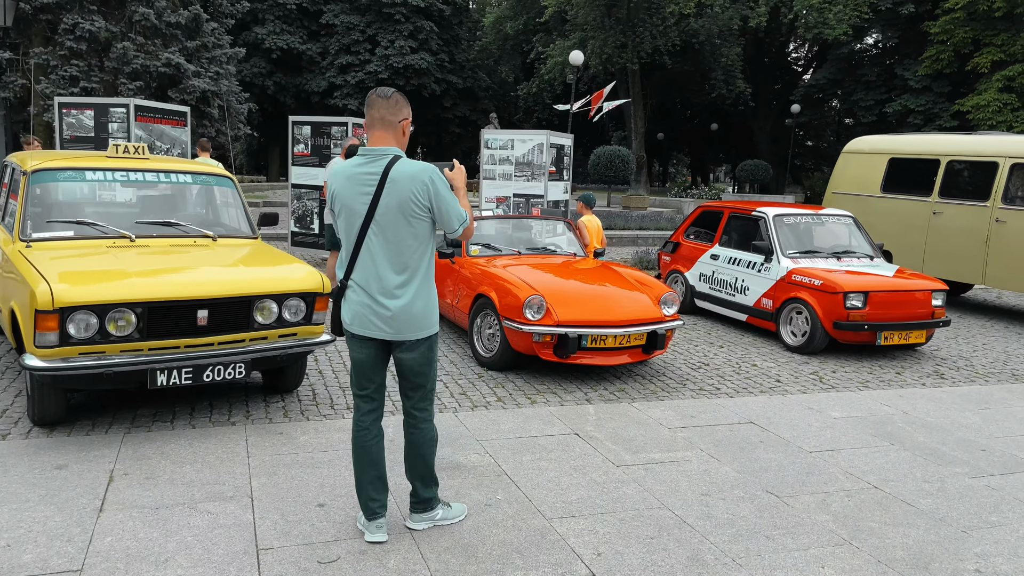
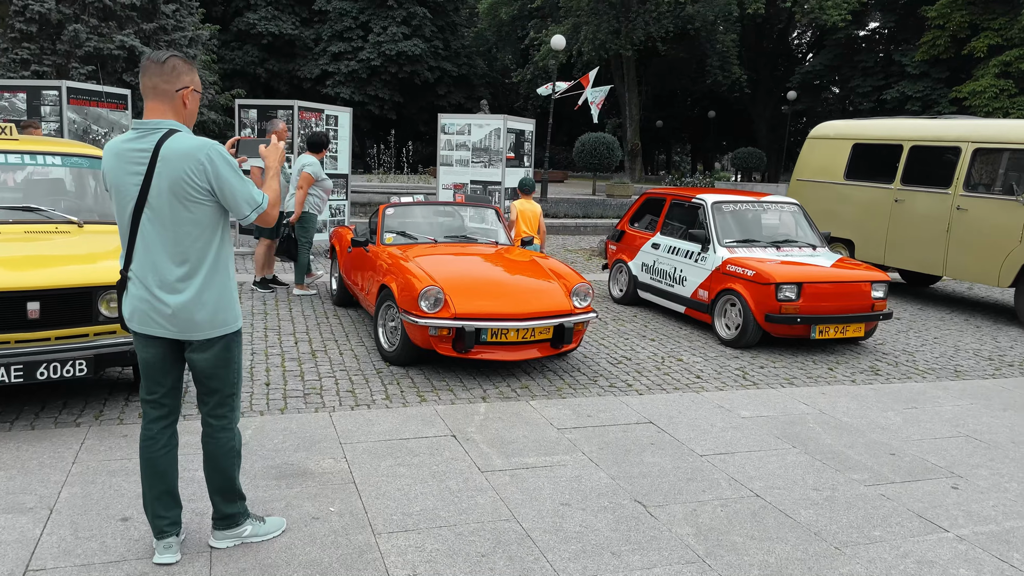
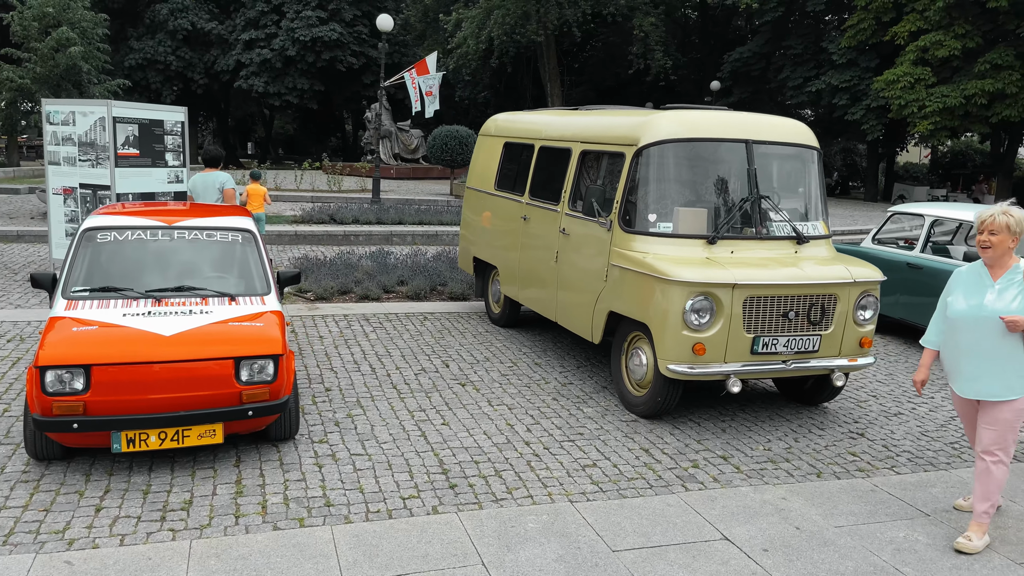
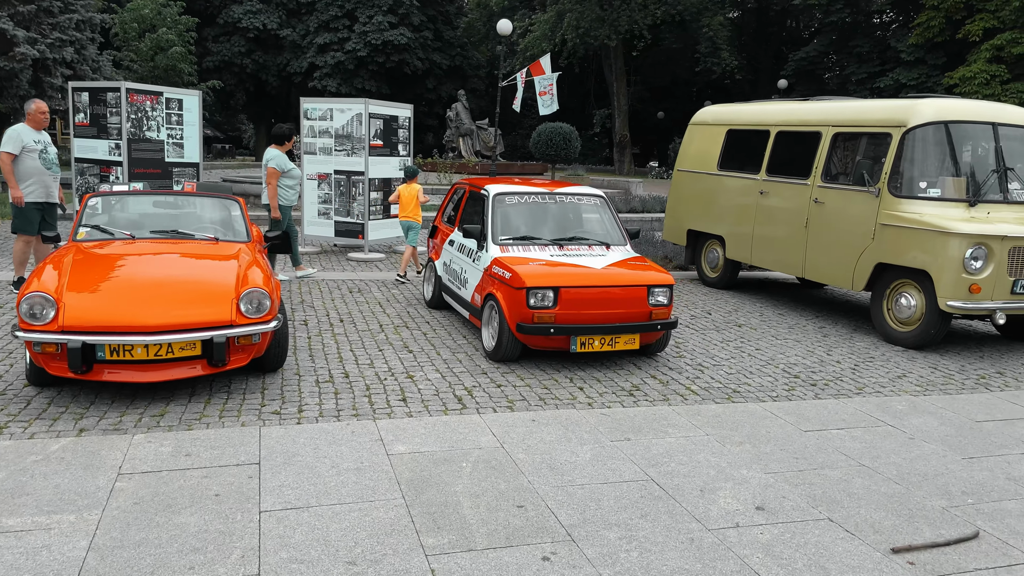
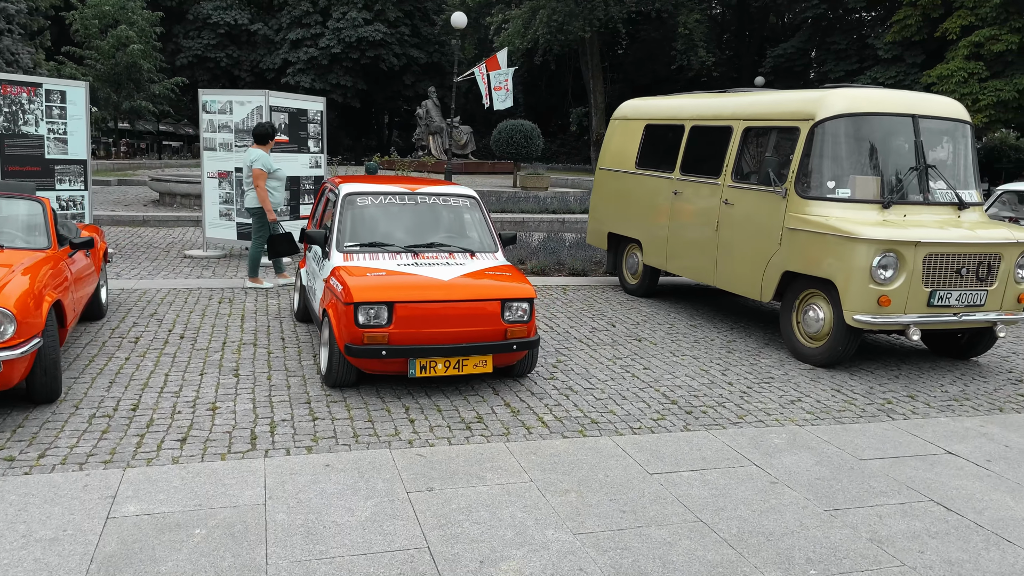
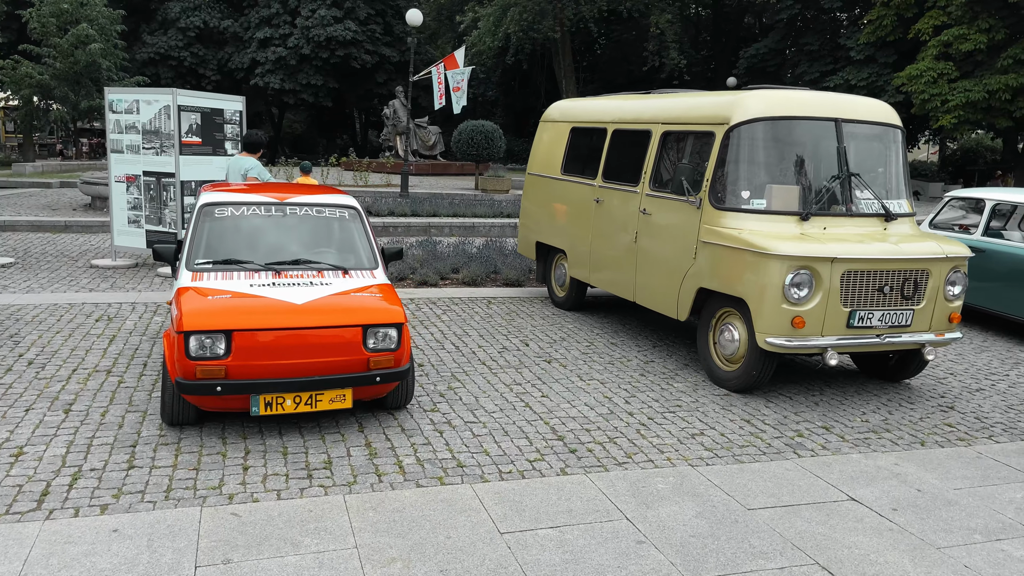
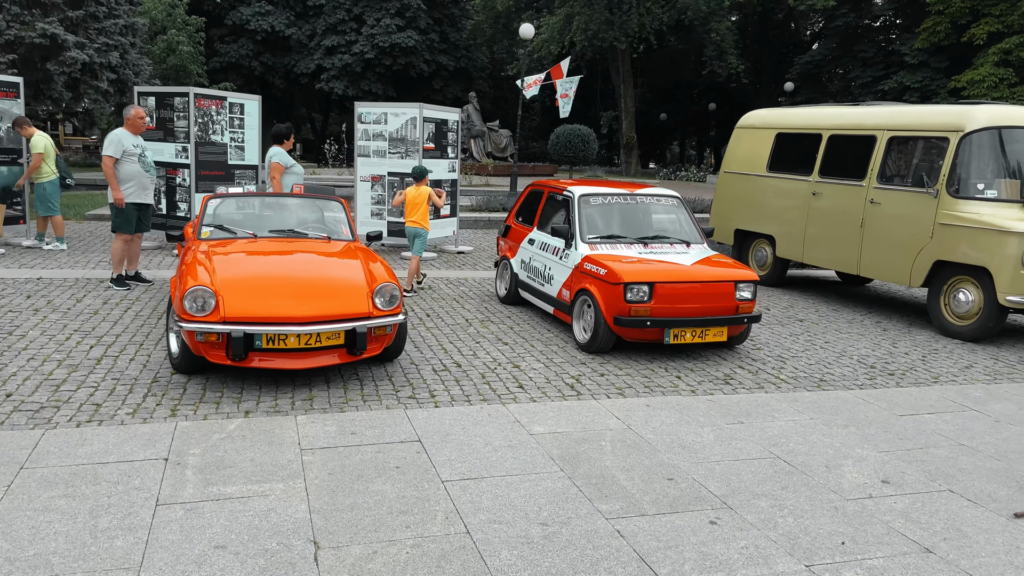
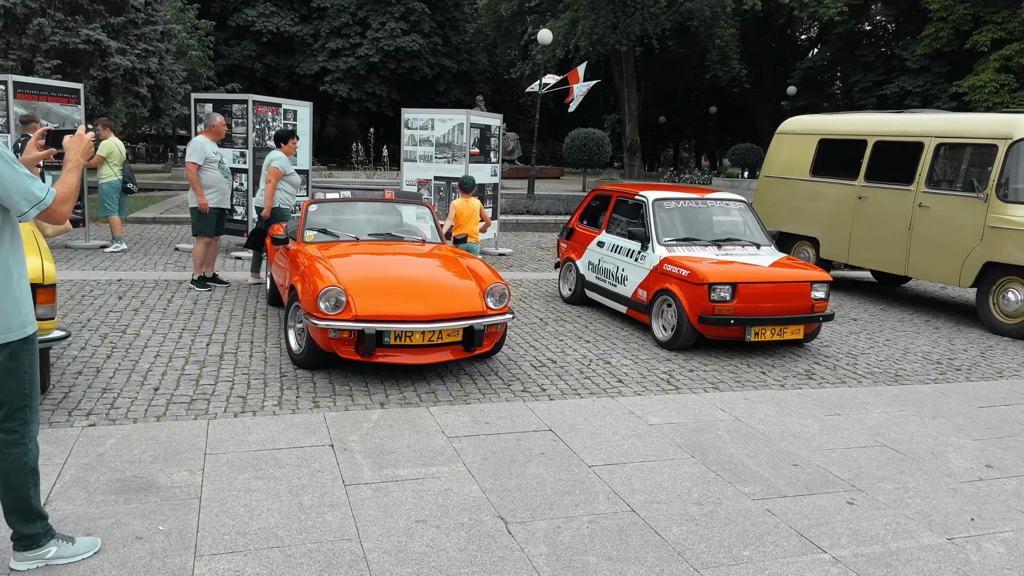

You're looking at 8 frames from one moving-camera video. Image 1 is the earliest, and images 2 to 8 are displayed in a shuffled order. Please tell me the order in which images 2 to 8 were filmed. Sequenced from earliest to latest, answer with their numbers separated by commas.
2, 8, 7, 4, 5, 6, 3
